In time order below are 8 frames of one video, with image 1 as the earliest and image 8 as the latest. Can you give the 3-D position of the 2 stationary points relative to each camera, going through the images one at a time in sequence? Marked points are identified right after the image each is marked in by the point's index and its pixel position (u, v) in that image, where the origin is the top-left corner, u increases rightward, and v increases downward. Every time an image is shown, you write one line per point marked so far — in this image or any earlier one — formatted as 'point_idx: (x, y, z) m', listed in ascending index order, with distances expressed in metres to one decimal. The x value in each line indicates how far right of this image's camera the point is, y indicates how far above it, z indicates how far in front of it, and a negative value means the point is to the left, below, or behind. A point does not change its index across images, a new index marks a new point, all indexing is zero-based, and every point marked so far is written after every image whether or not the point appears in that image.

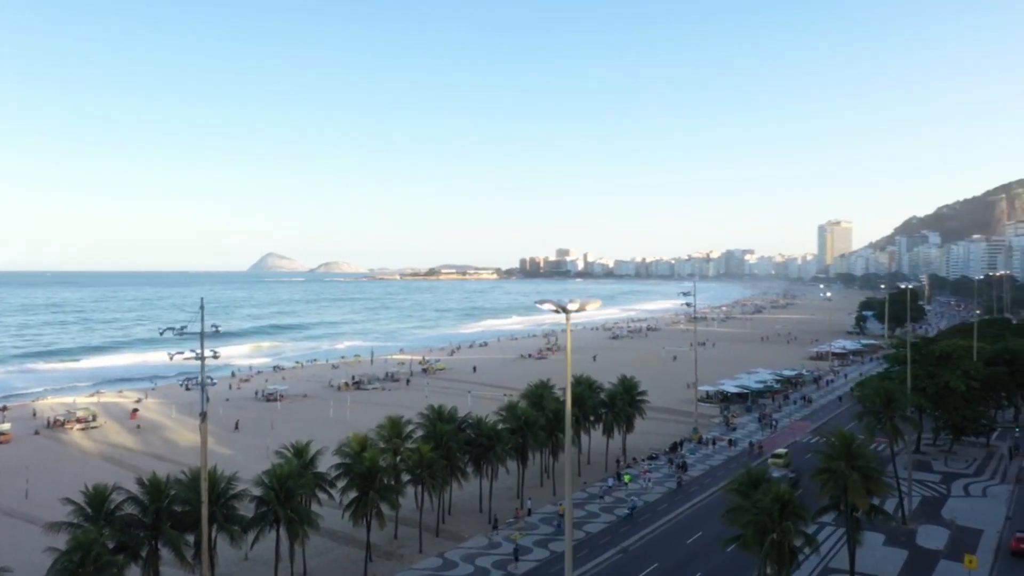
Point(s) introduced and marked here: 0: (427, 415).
0: (-2.3, -3.4, +19.9) m
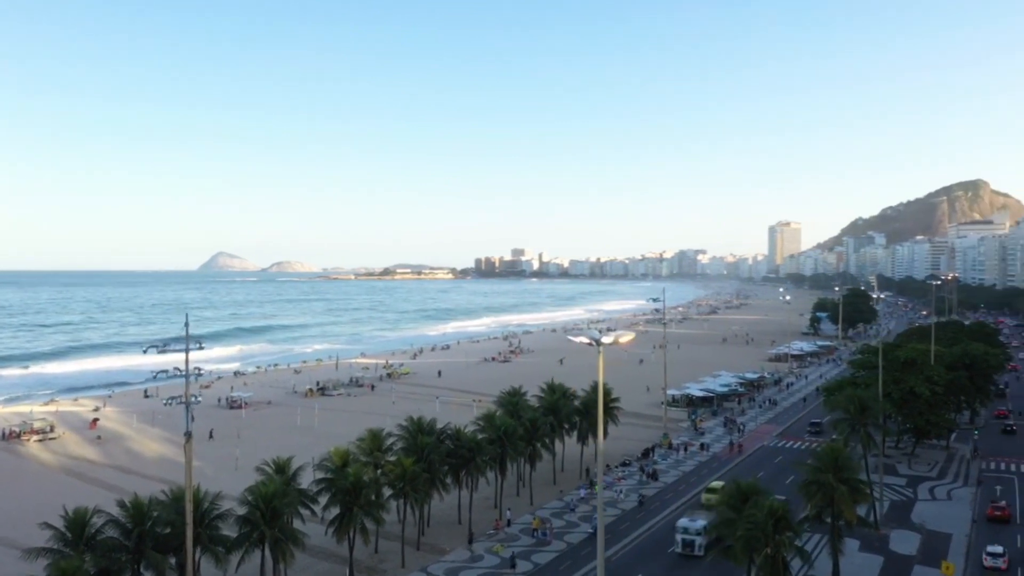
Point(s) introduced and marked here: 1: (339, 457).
0: (-2.8, -3.7, +19.7) m
1: (-3.8, -3.7, +16.1) m
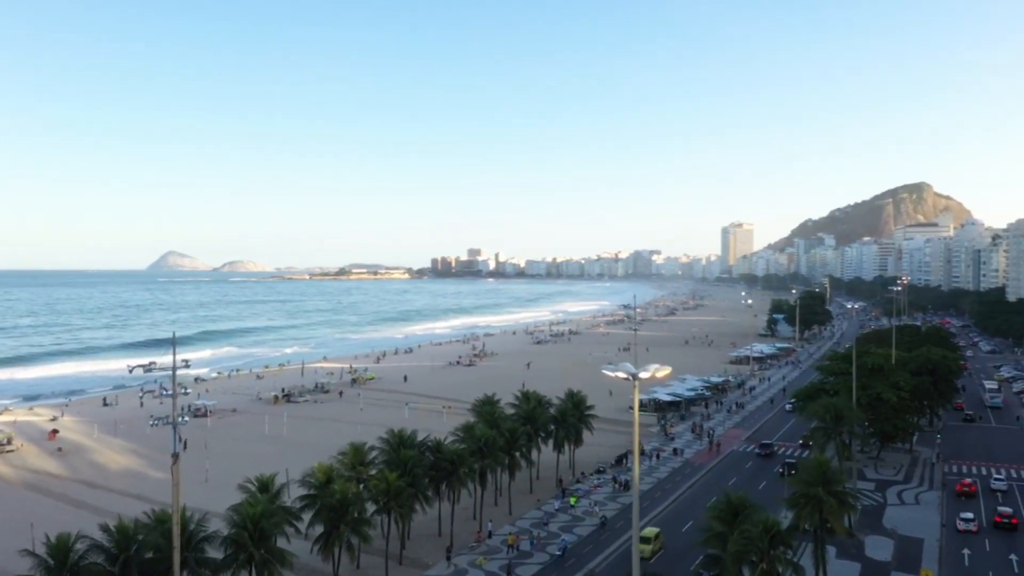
0: (-3.3, -4.0, +19.5) m
1: (-4.0, -4.0, +15.9) m
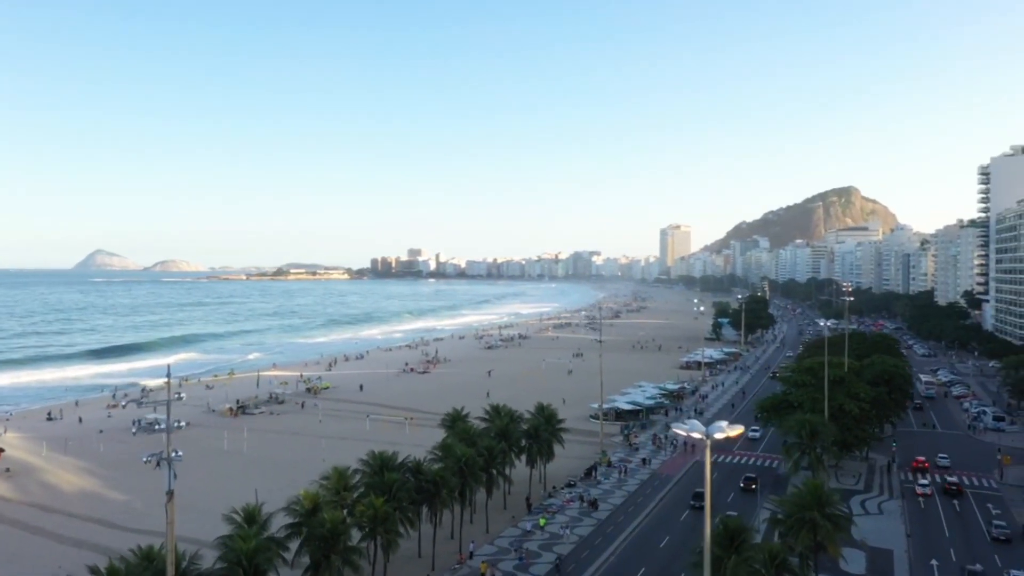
0: (-3.7, -4.5, +19.1) m
1: (-4.2, -4.4, +15.4) m
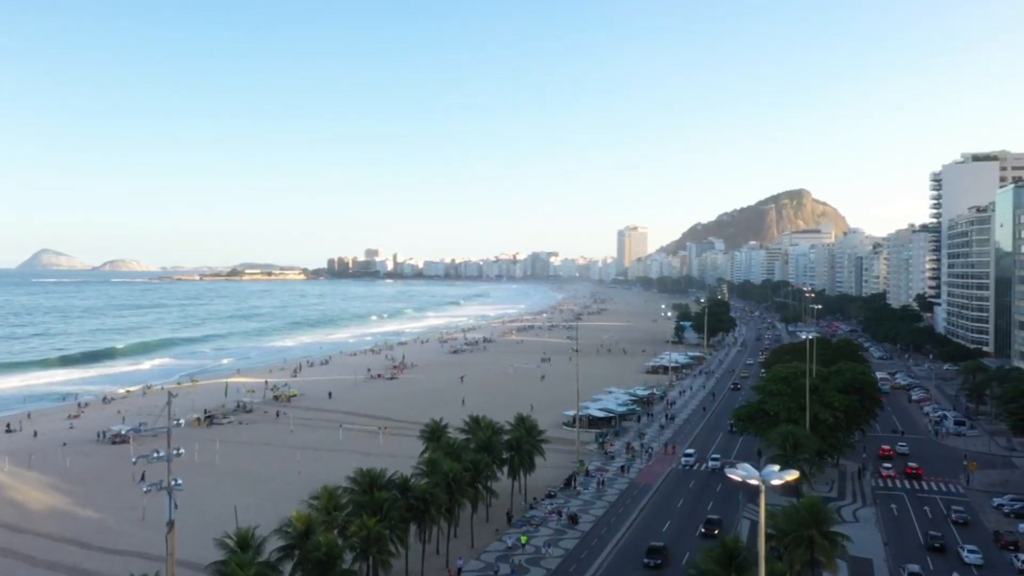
0: (-3.9, -4.9, +18.9) m
1: (-4.3, -4.8, +15.2) m
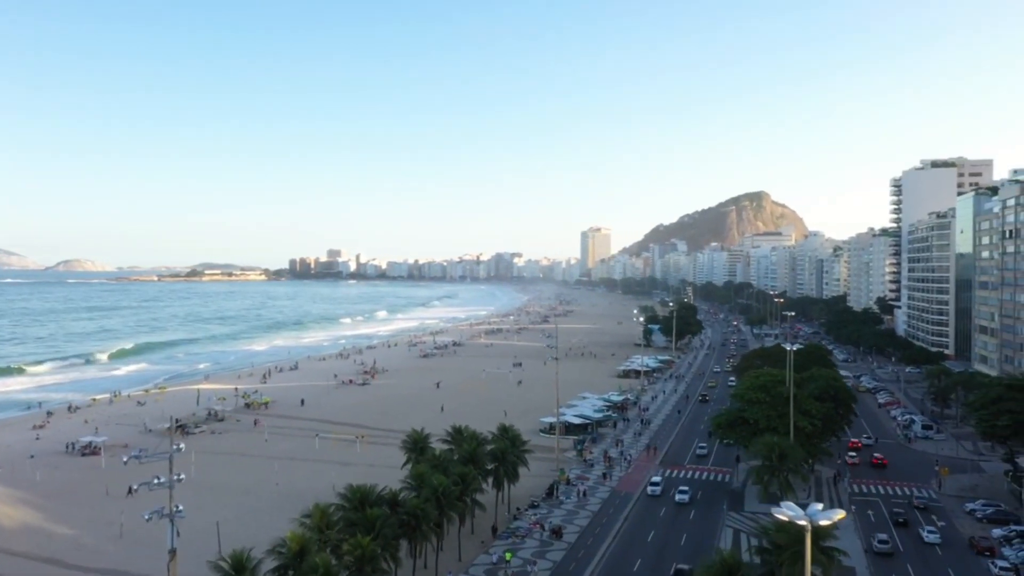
0: (-4.2, -5.2, +18.7) m
1: (-4.4, -5.2, +15.0) m
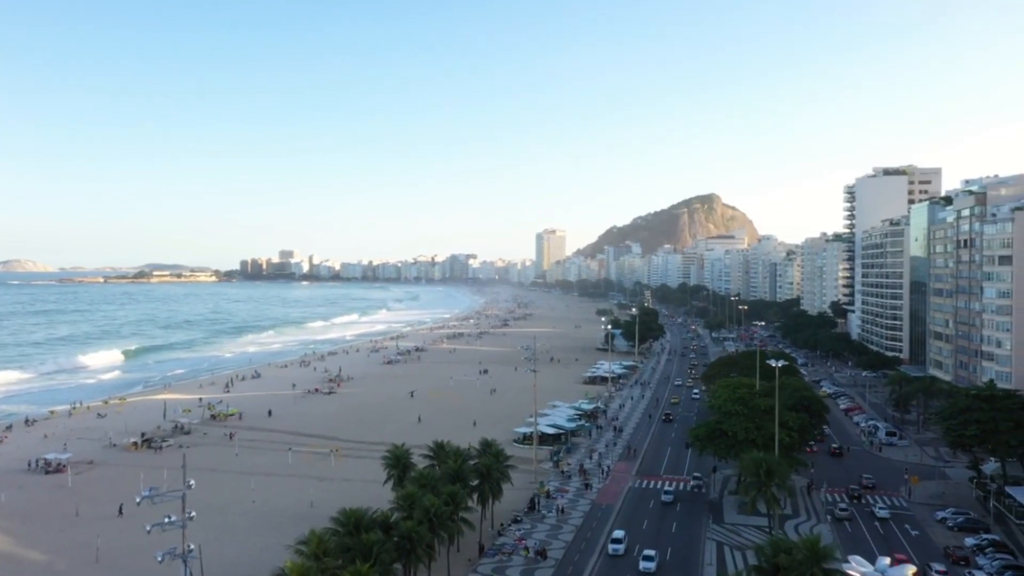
0: (-4.3, -5.8, +18.5) m
1: (-4.4, -5.7, +14.8) m
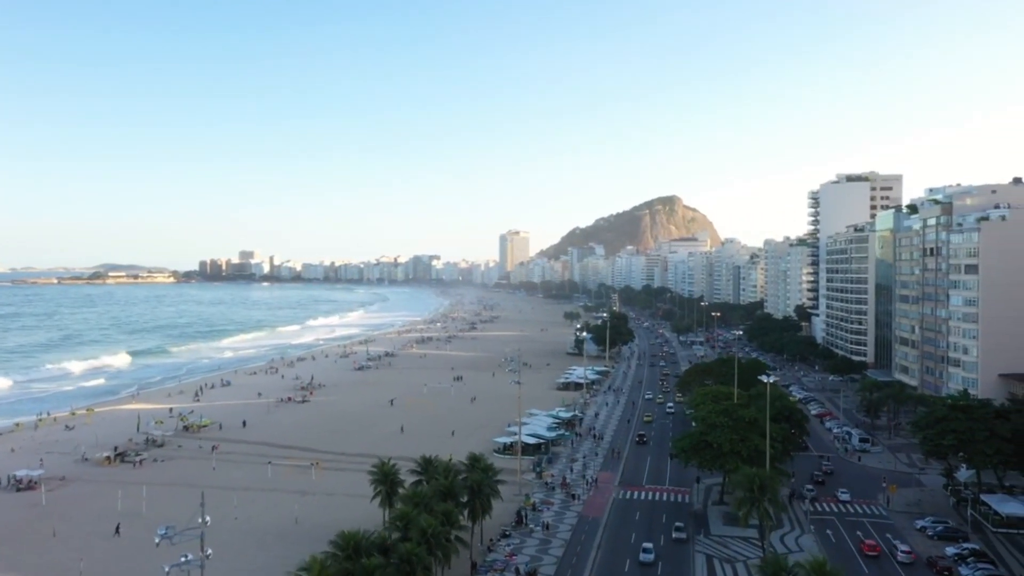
0: (-4.3, -6.3, +18.3) m
1: (-4.2, -6.2, +14.6) m
